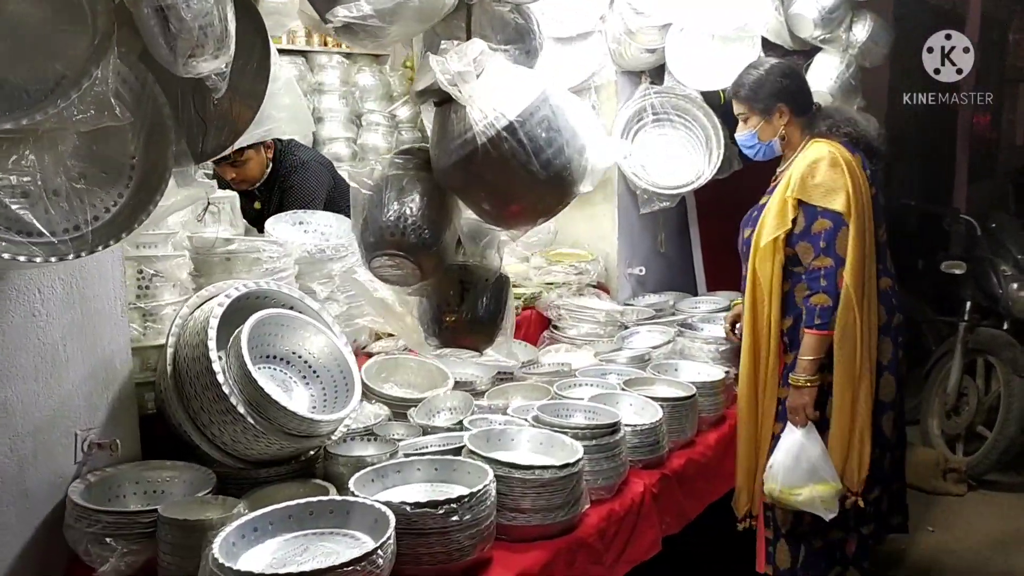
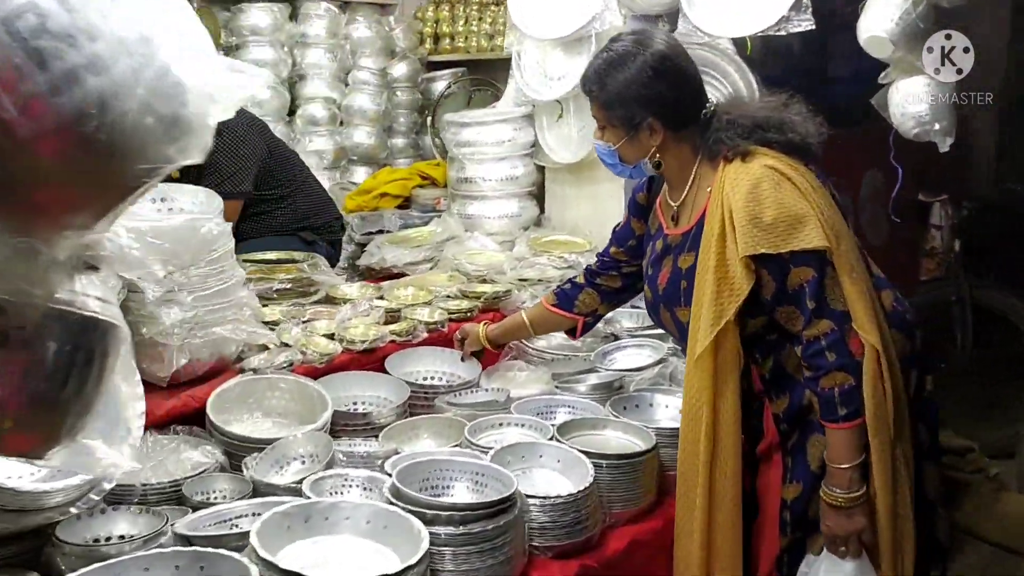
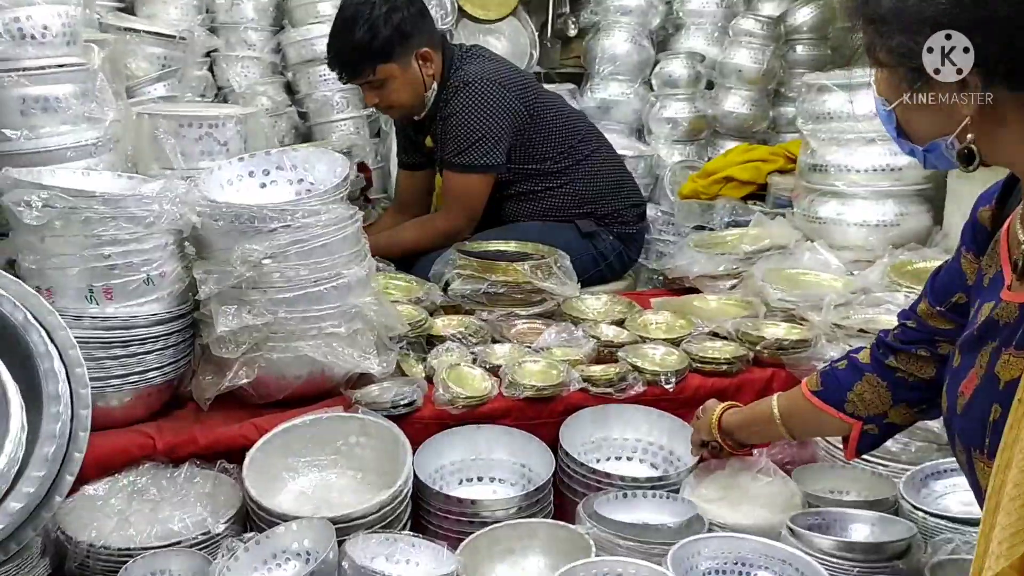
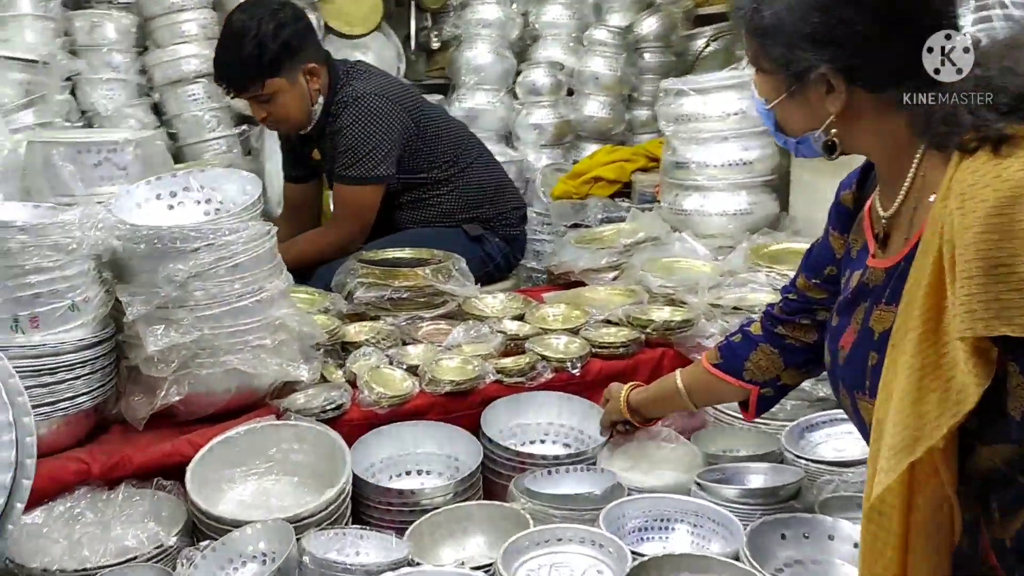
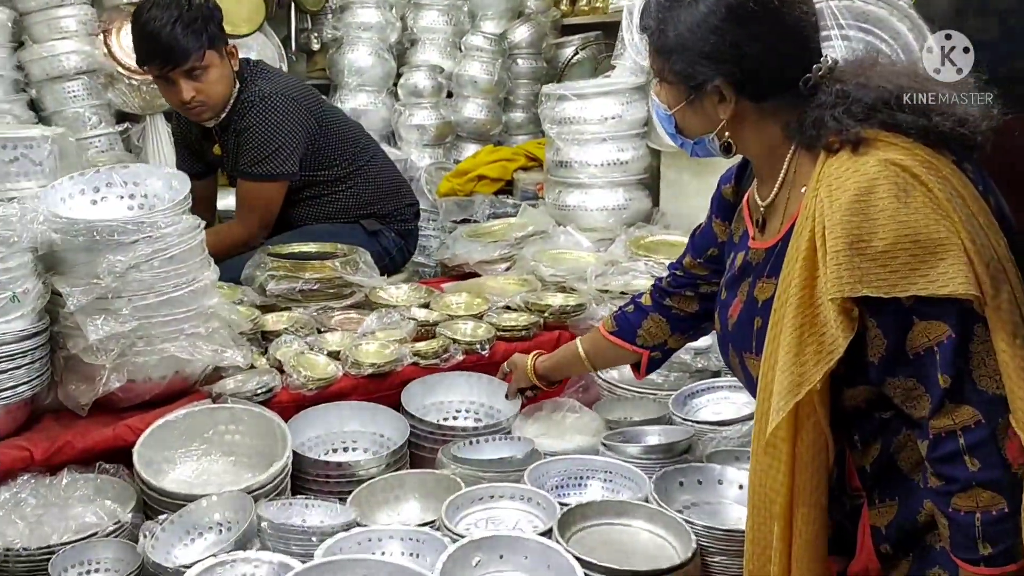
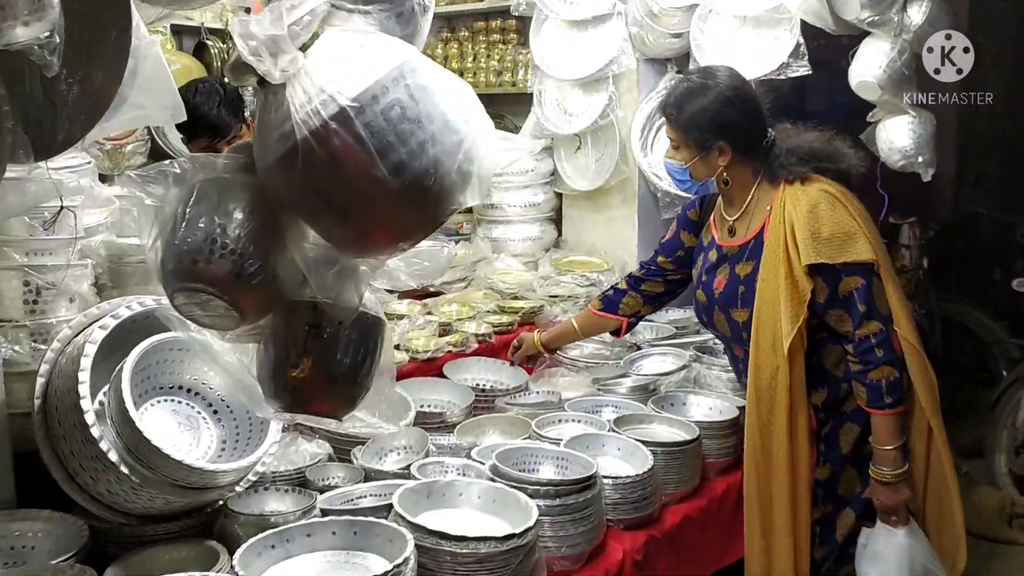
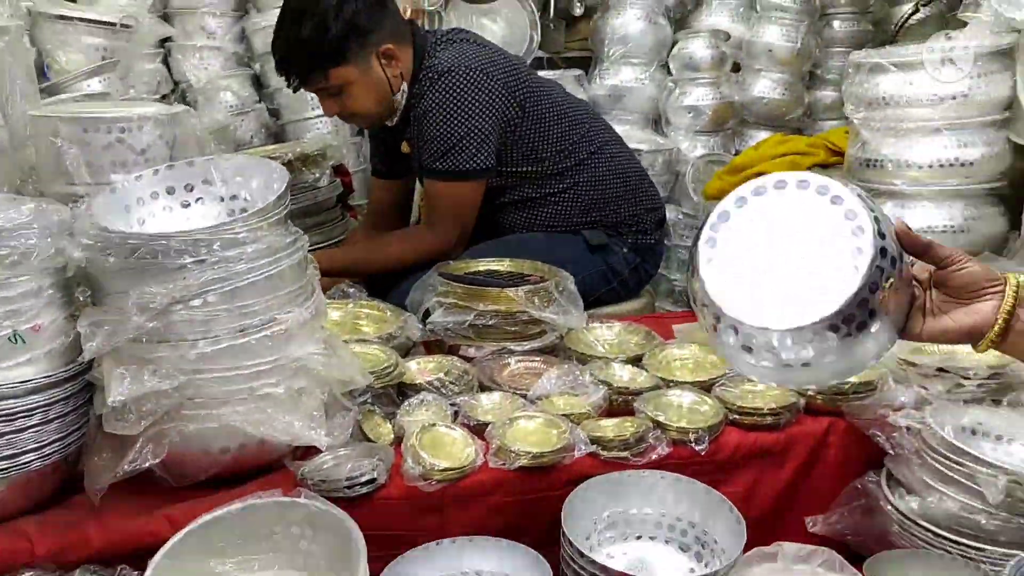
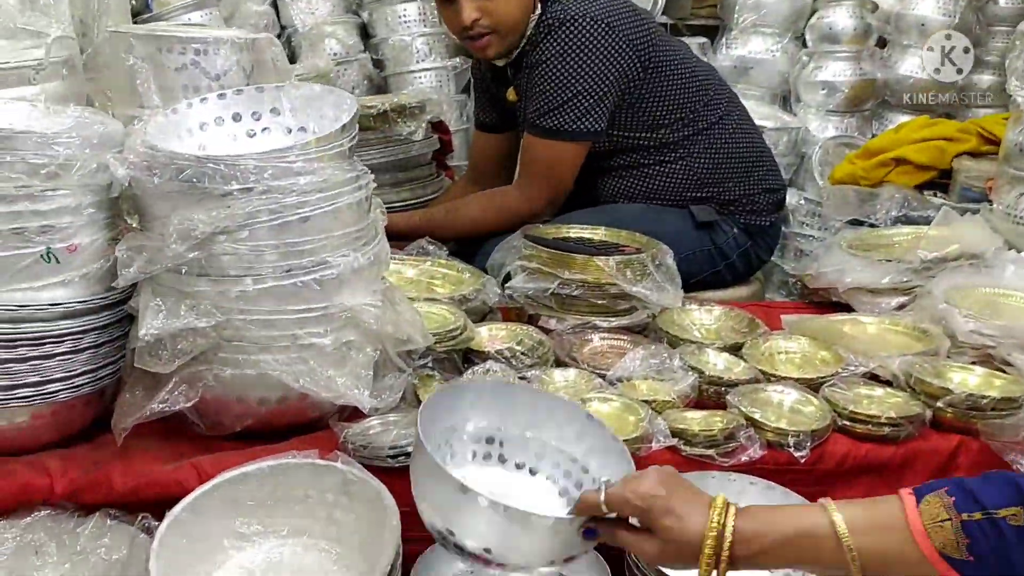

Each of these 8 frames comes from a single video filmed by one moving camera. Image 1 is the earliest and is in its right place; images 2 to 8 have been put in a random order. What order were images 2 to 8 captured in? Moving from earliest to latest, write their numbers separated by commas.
6, 2, 5, 4, 3, 8, 7
